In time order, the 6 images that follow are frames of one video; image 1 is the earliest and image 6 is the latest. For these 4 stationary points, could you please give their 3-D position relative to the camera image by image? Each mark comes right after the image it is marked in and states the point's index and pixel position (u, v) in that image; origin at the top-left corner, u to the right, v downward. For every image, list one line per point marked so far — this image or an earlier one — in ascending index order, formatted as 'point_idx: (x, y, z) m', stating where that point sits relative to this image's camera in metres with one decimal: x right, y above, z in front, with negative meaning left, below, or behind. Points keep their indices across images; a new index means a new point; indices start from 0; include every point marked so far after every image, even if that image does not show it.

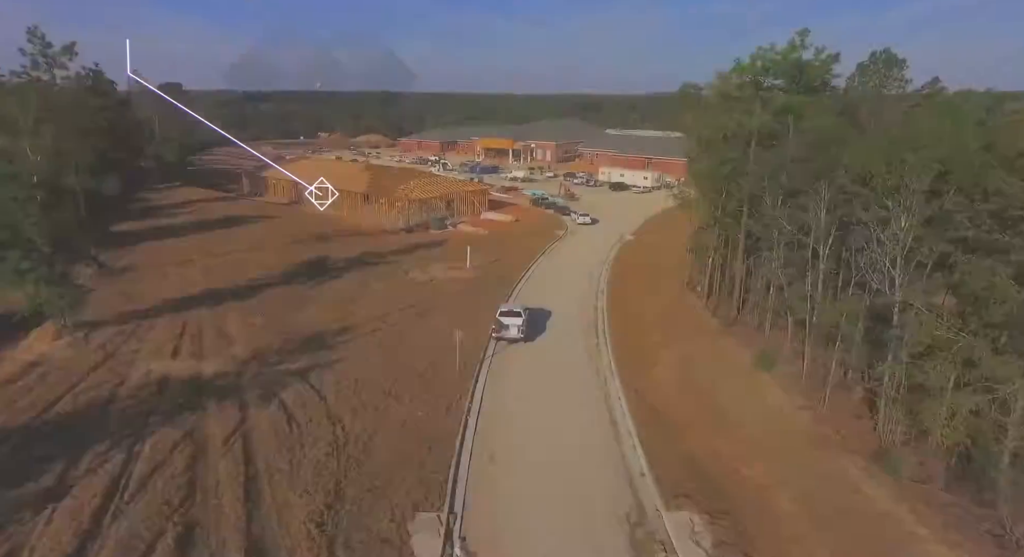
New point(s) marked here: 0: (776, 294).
0: (+7.7, -0.5, +17.0) m
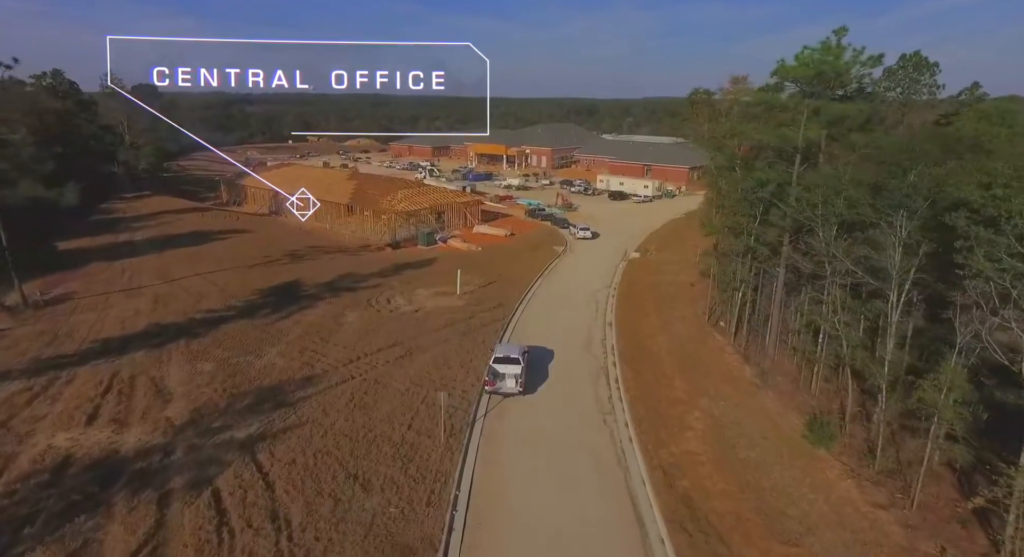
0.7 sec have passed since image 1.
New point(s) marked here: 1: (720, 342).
0: (+7.6, -1.6, +14.1) m
1: (+6.6, -2.0, +18.7) m
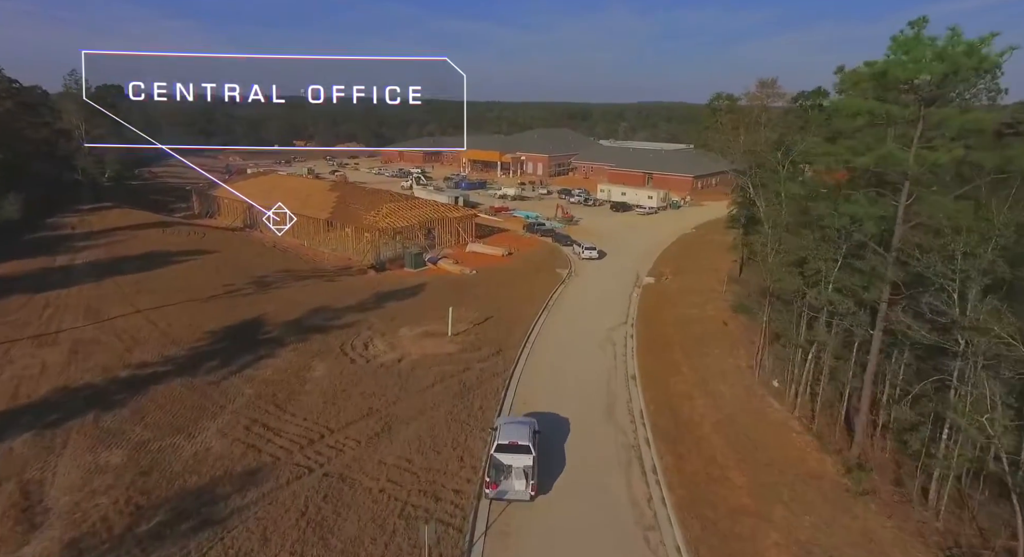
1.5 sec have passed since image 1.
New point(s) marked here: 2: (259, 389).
0: (+7.8, -2.9, +10.2) m
1: (+6.8, -3.4, +14.8) m
2: (-7.0, -3.0, +16.2) m
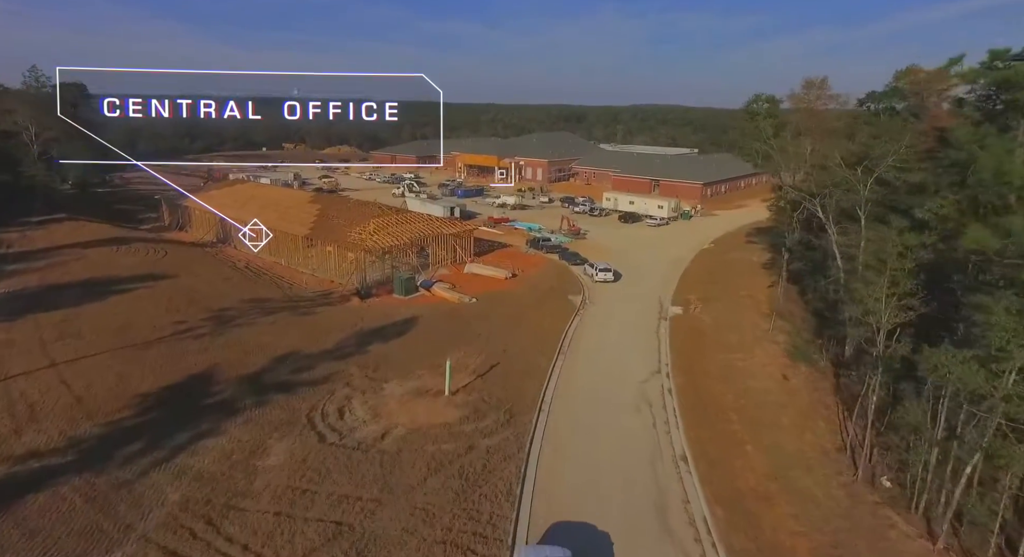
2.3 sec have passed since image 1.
0: (+8.3, -4.2, +6.1) m
1: (+7.2, -4.7, +10.6) m
2: (-6.5, -4.3, +11.9) m
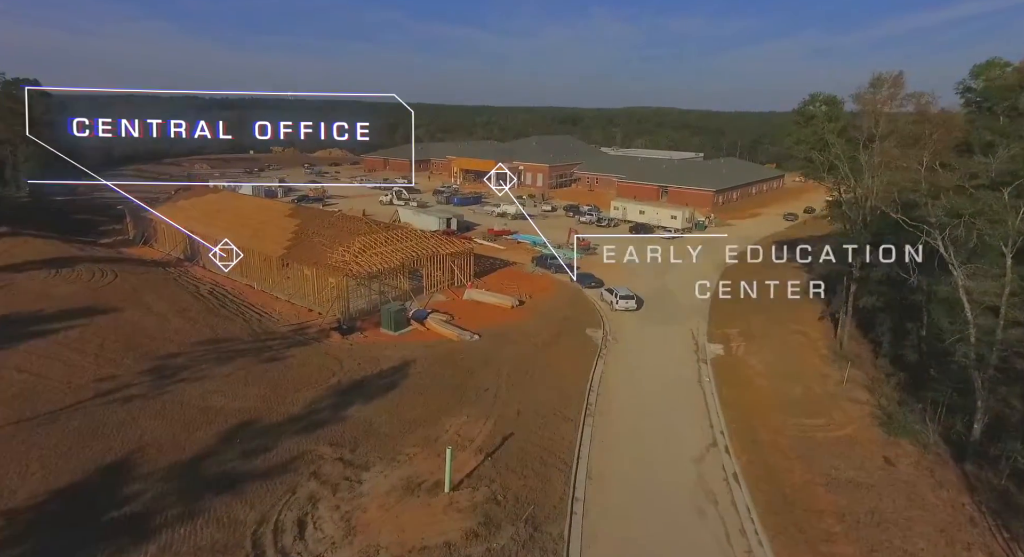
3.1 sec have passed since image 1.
0: (+8.9, -5.4, +1.8) m
1: (+7.8, -5.9, +6.4) m
2: (-6.0, -5.5, +7.5) m
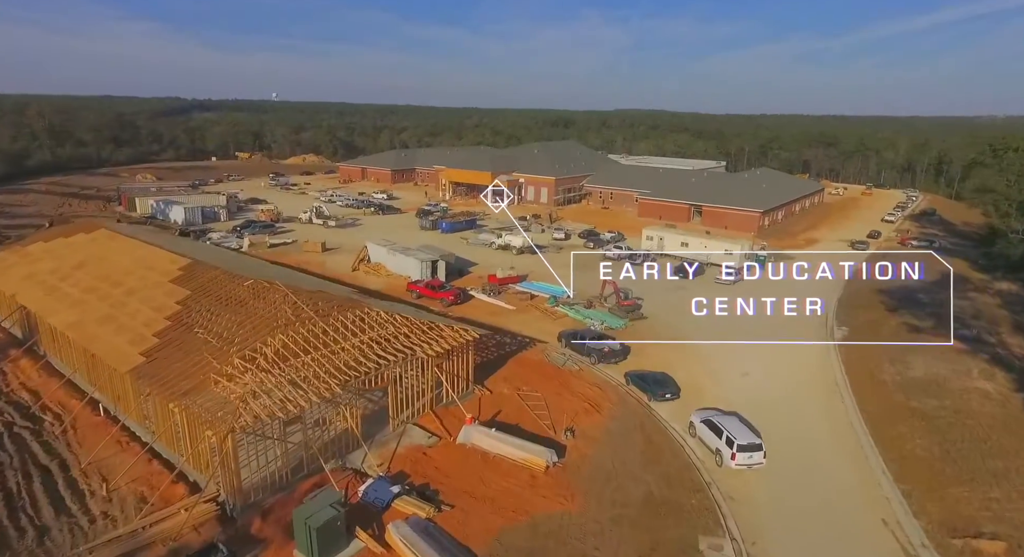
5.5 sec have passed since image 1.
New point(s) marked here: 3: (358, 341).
0: (+10.3, -8.8, -10.5) m
1: (+9.1, -9.3, -6.0) m
2: (-4.7, -9.0, -5.1) m
3: (-4.6, -1.8, +17.2) m
